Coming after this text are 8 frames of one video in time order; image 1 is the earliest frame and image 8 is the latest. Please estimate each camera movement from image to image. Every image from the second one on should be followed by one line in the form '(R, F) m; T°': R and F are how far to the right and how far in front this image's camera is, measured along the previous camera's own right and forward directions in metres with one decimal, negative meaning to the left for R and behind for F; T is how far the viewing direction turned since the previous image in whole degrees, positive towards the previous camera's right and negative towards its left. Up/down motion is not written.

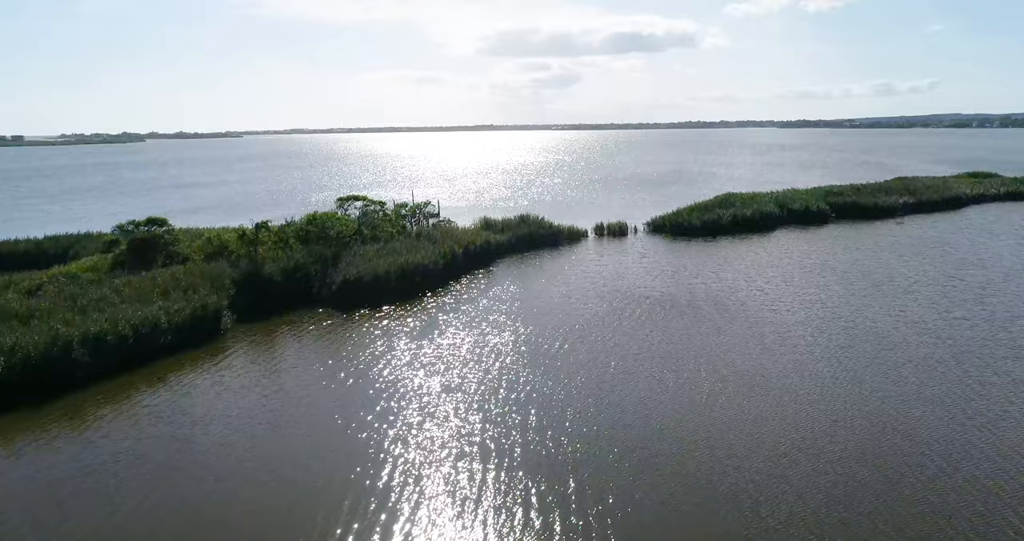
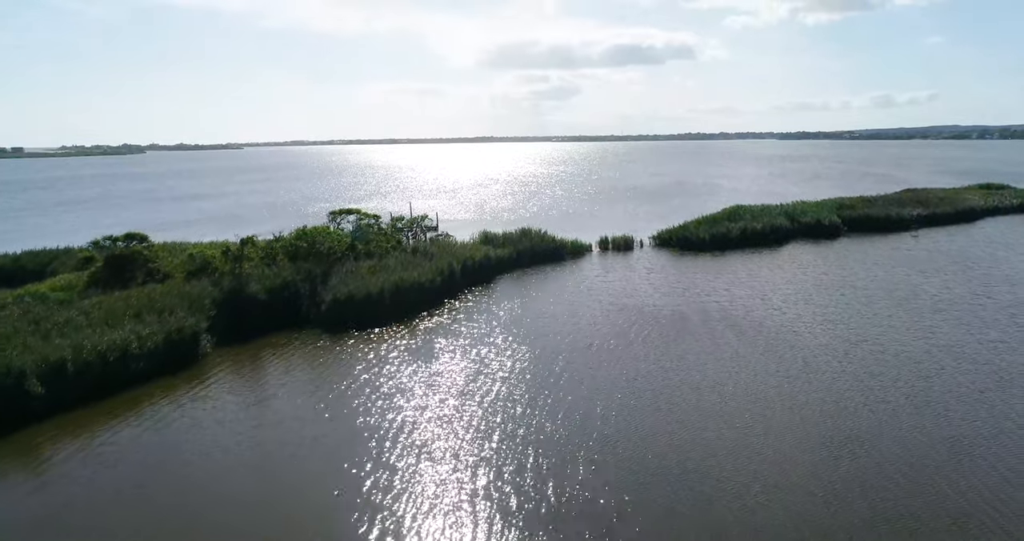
(0.0, +1.4) m; 0°
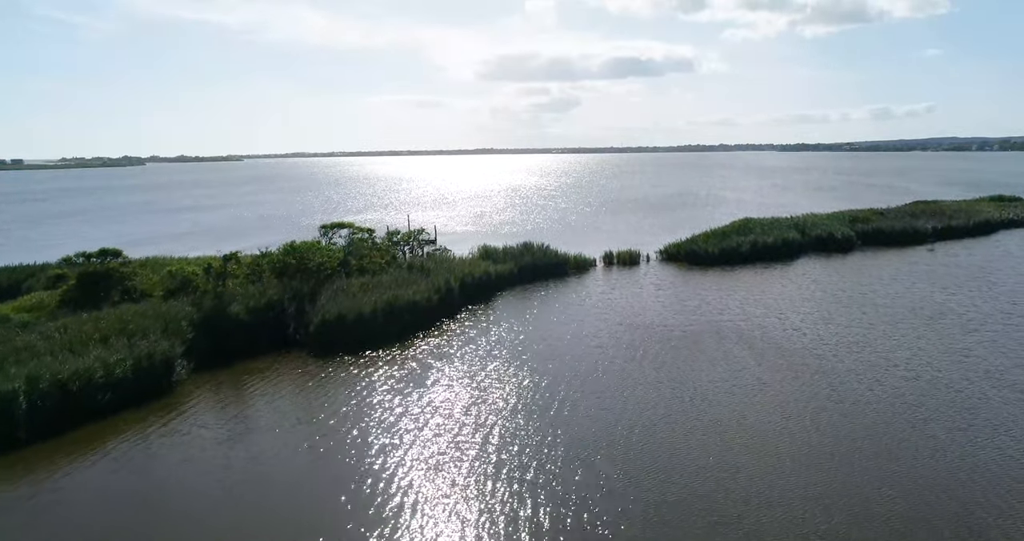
(0.0, +1.4) m; 0°
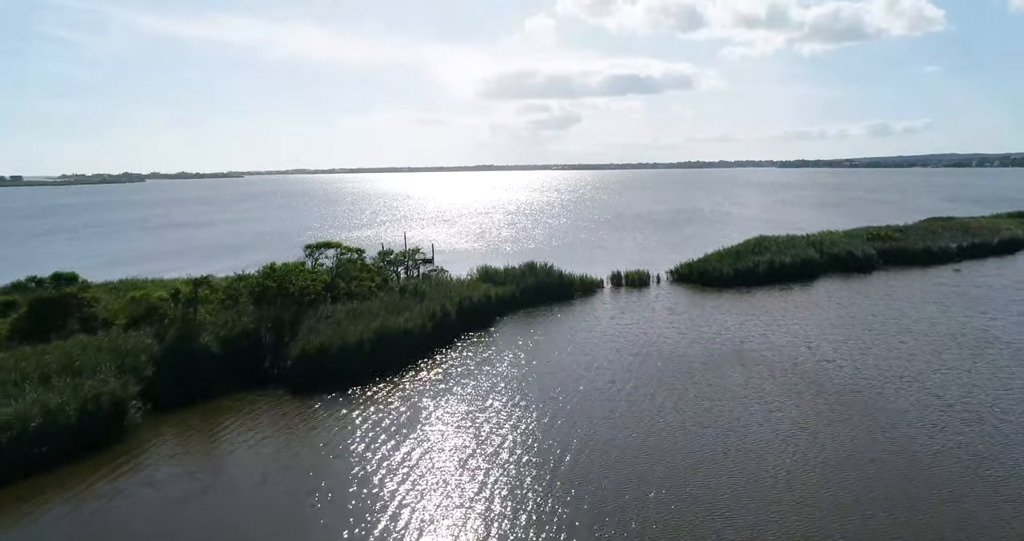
(-0.1, +2.0) m; 0°
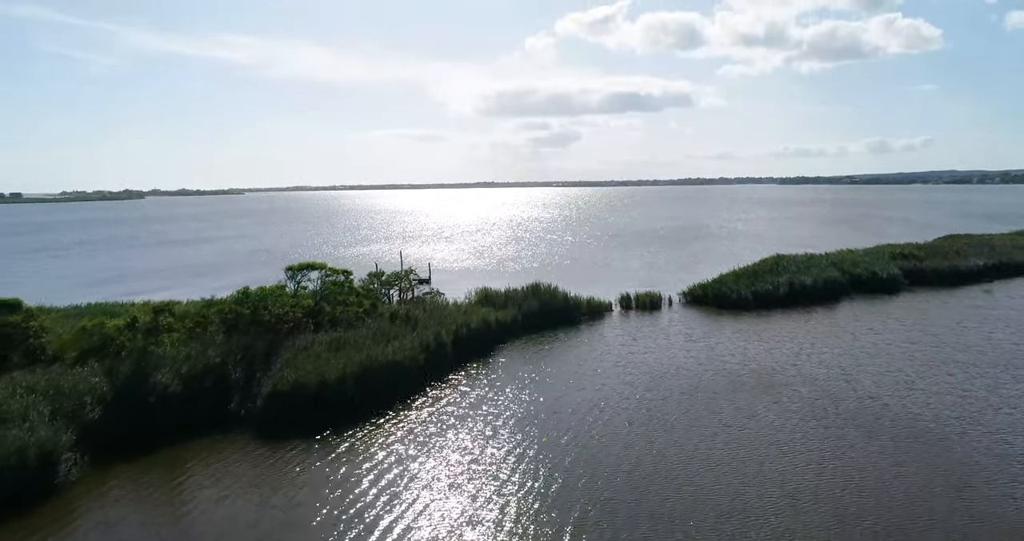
(-0.1, +2.1) m; 0°
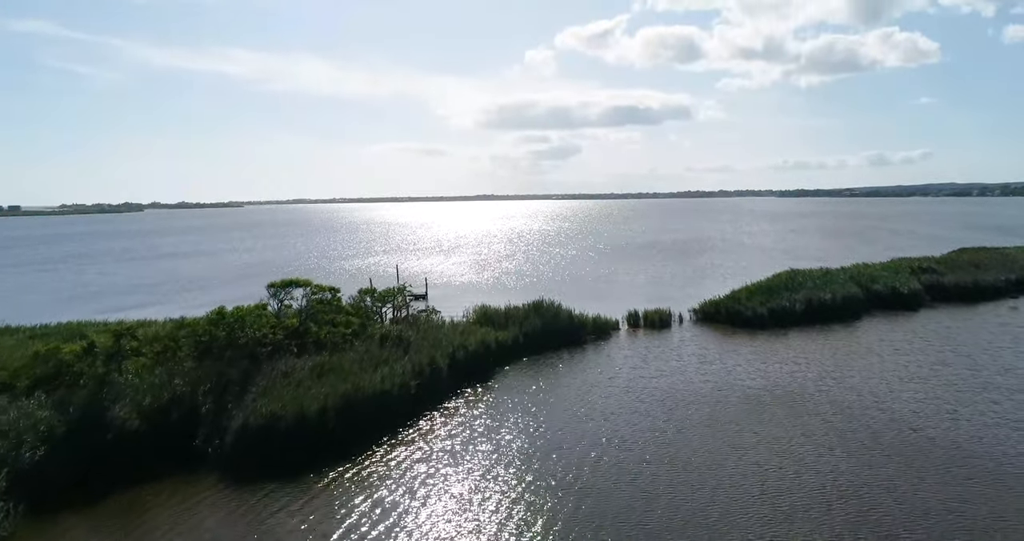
(0.0, +1.6) m; 0°
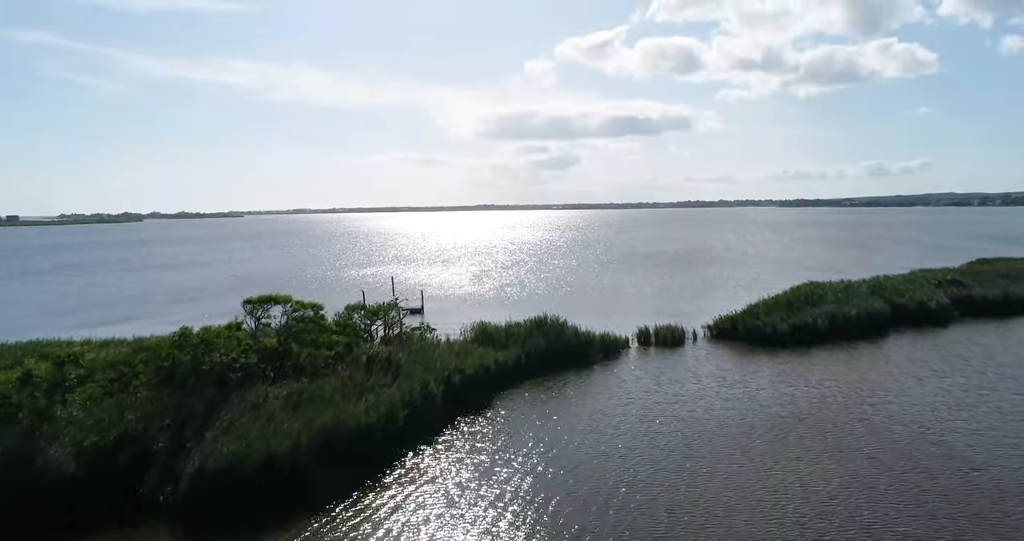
(0.0, +1.9) m; 0°
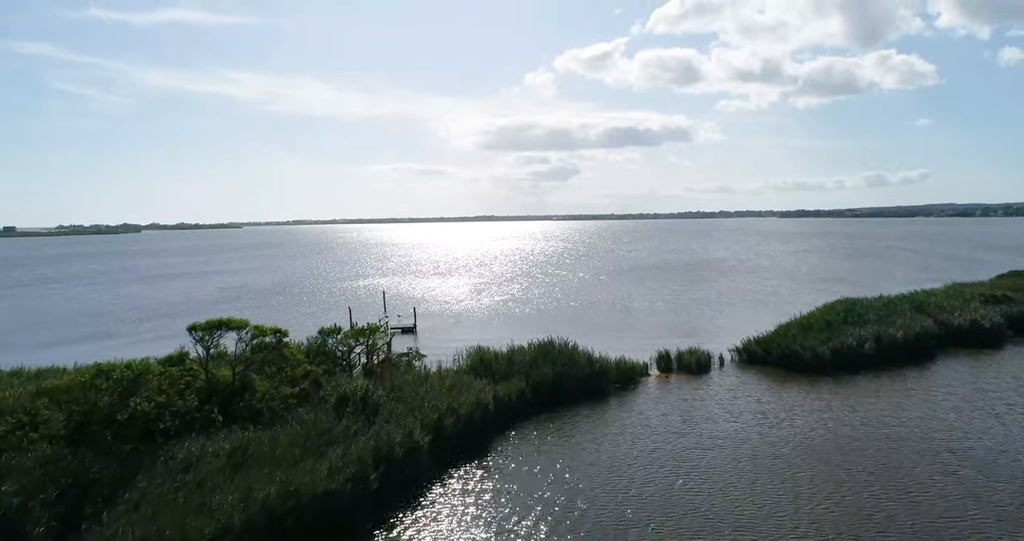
(-0.1, +3.0) m; 0°
